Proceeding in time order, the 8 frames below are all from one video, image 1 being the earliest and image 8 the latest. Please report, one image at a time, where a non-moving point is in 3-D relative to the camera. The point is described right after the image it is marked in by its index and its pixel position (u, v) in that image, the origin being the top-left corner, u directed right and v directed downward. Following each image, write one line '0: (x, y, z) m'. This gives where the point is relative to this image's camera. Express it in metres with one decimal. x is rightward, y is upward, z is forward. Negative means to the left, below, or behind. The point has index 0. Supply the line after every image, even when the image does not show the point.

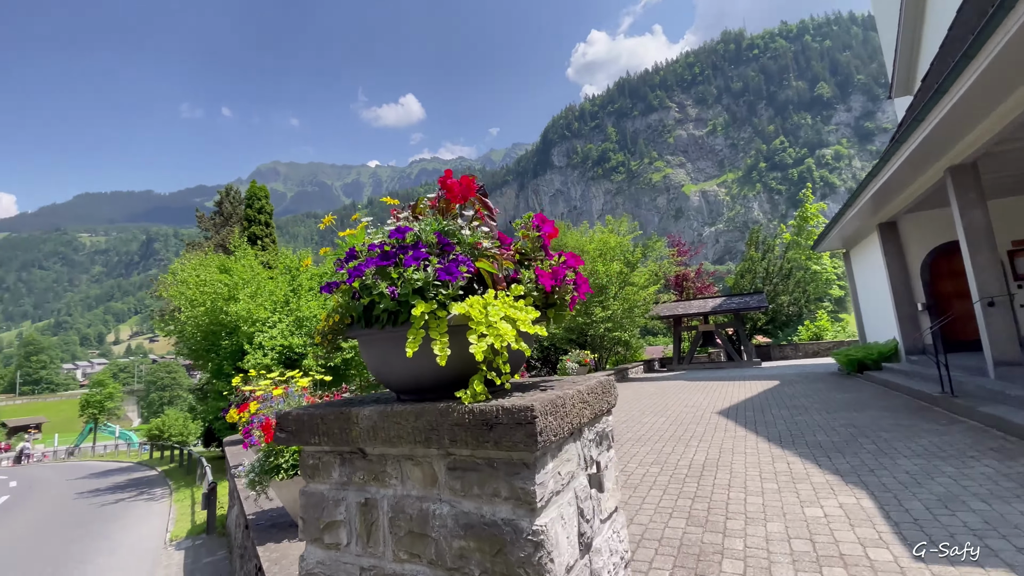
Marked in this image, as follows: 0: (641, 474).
0: (+1.7, -2.4, +6.2) m
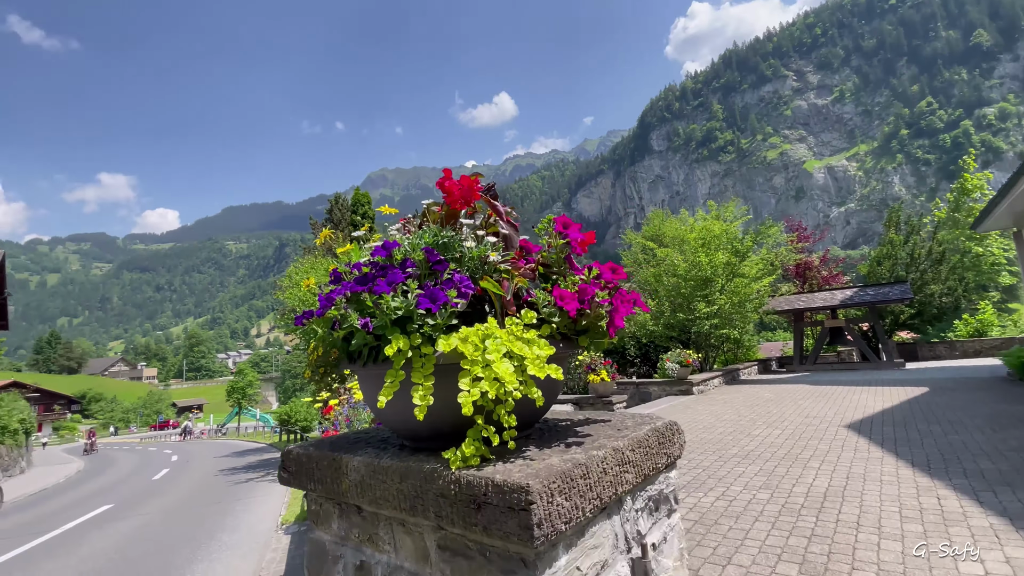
0: (+2.6, -2.4, +5.4) m
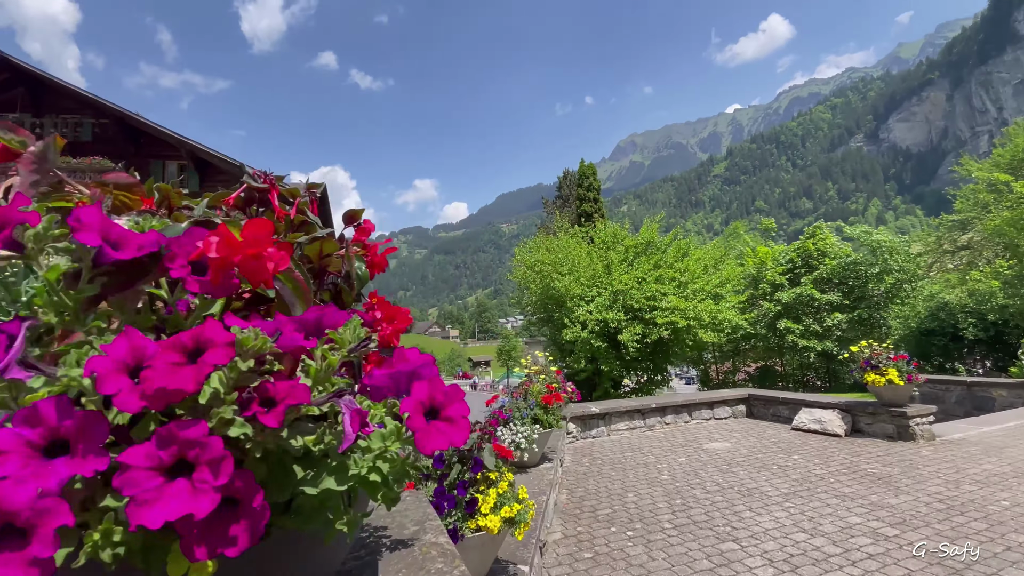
0: (+3.8, -2.2, +2.8) m
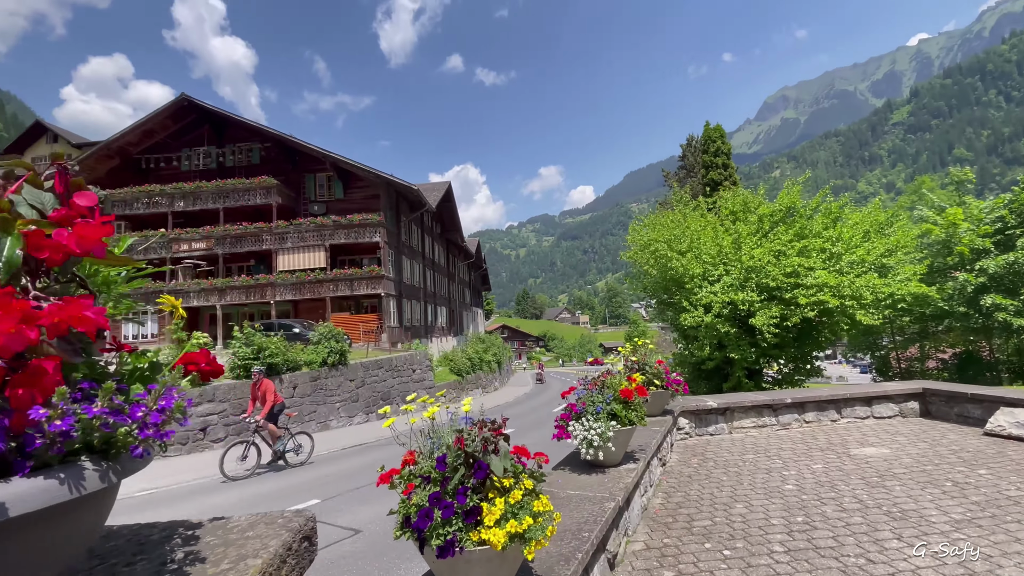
0: (+3.7, -2.0, +1.4) m
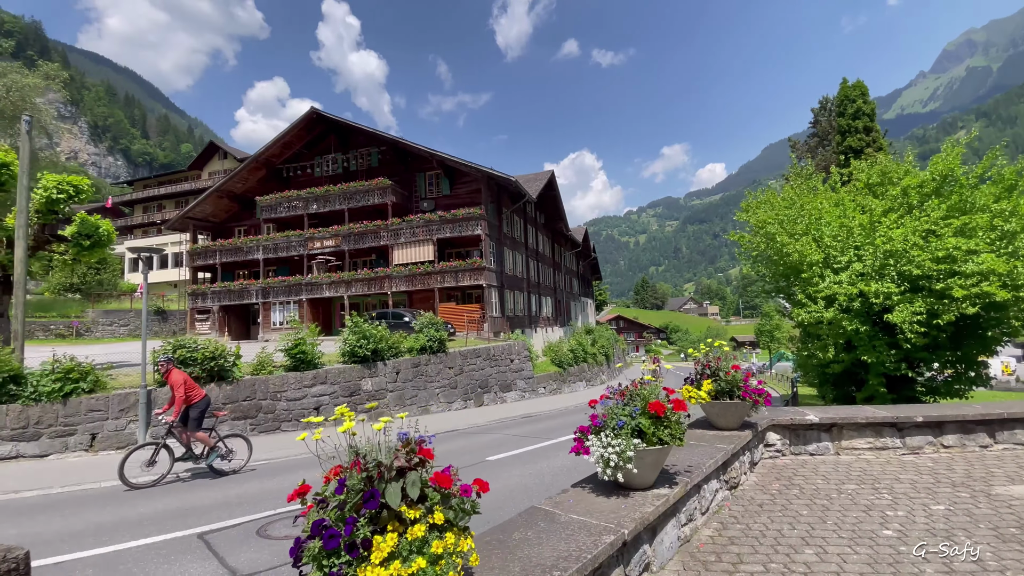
0: (+2.9, -2.0, +0.2) m
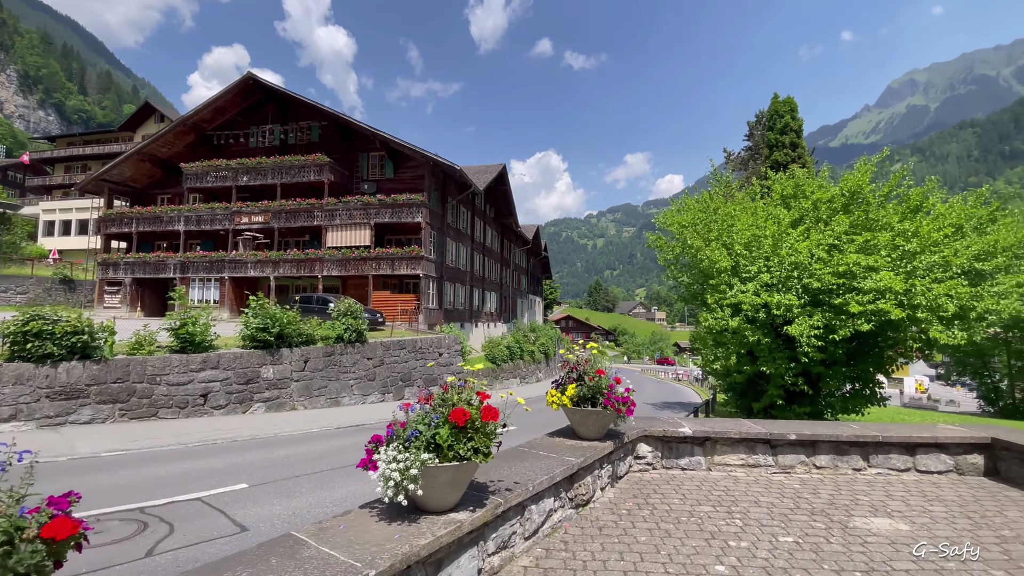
0: (+1.5, -2.0, -0.4) m
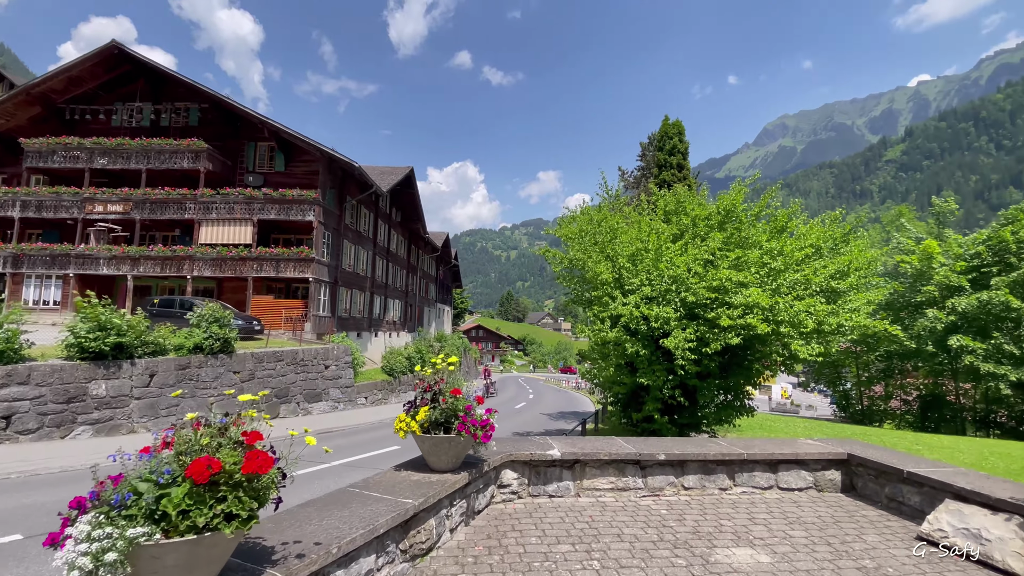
0: (+0.9, -2.0, -1.0) m
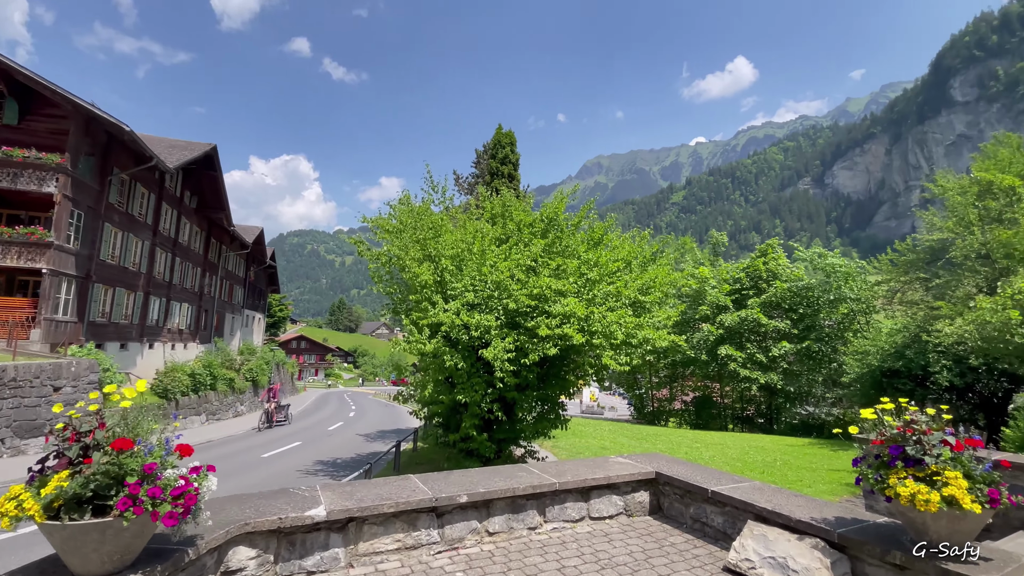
0: (+0.9, -1.9, -2.1) m
